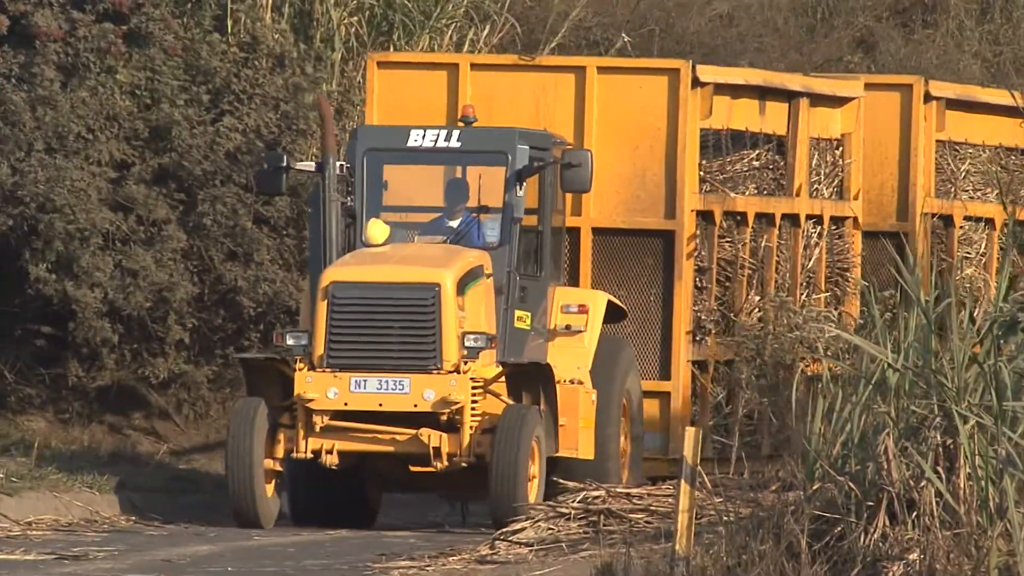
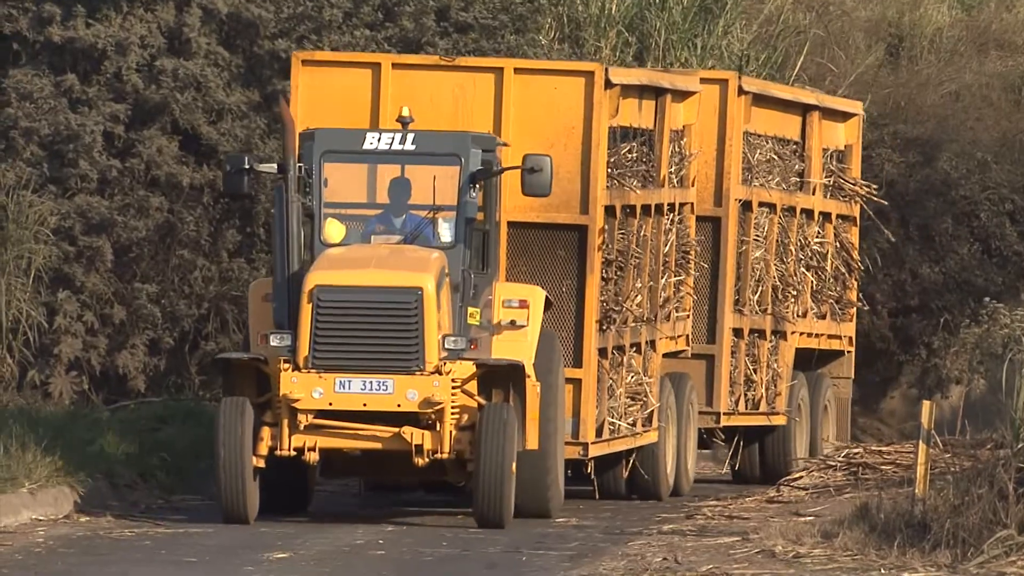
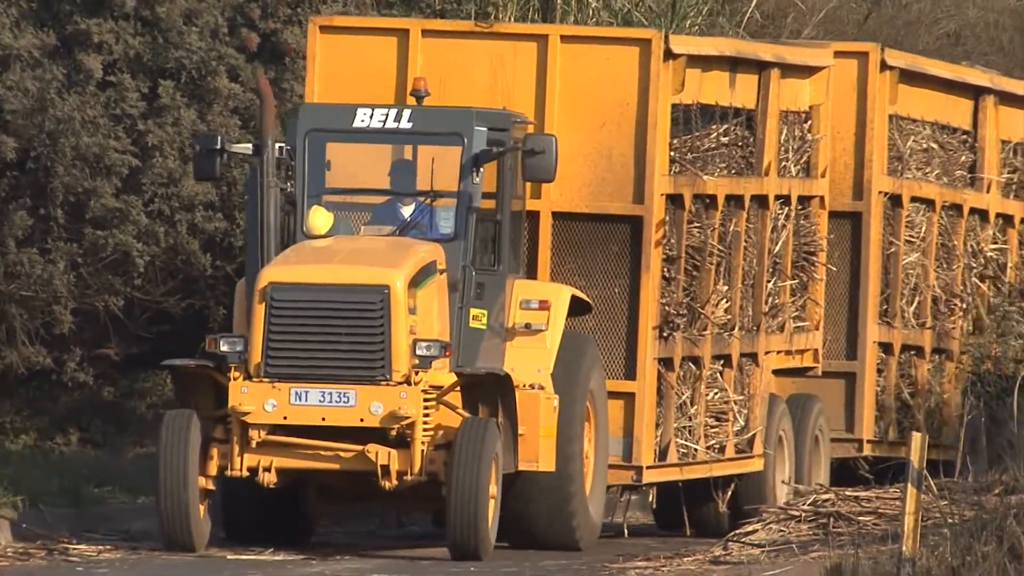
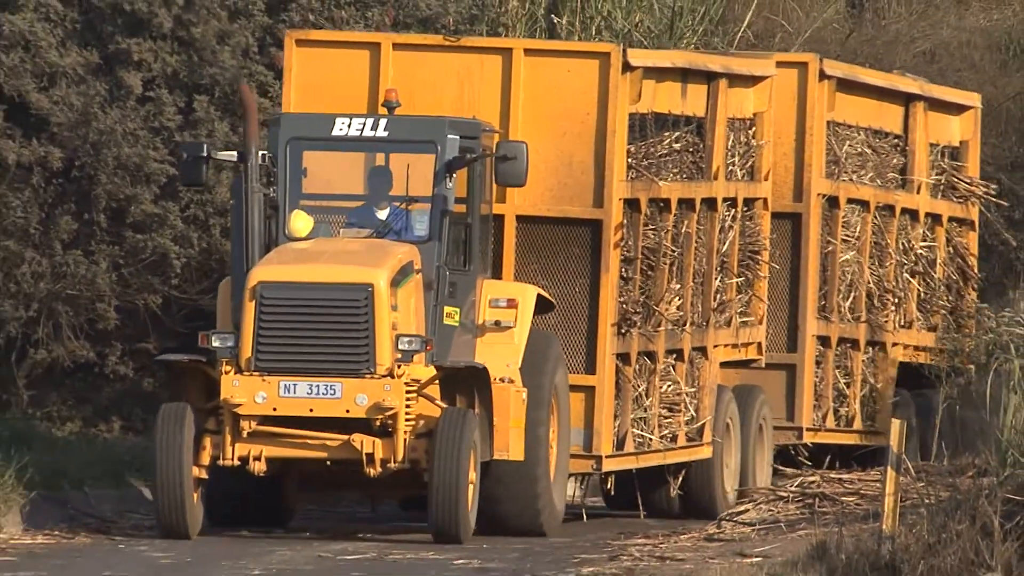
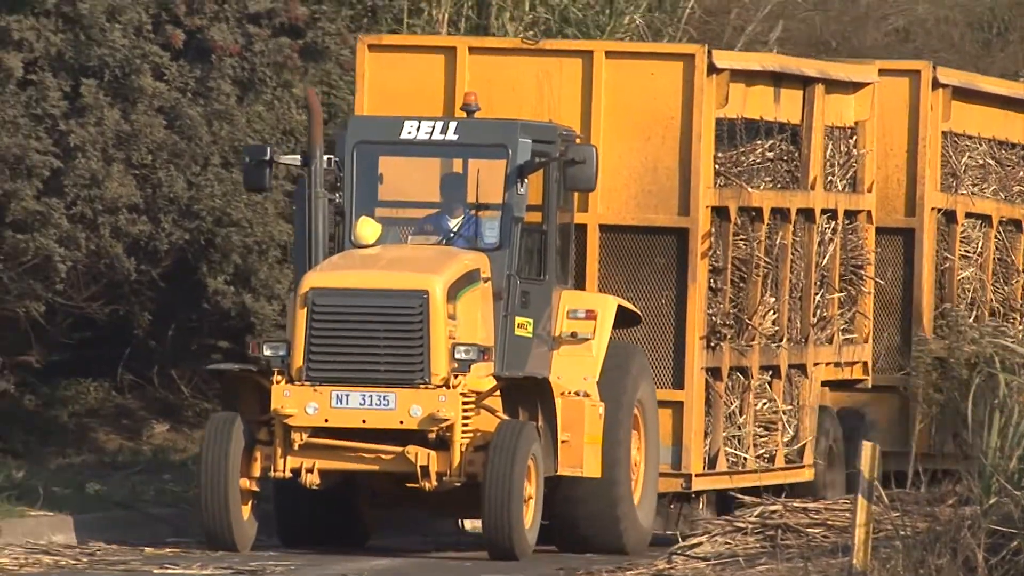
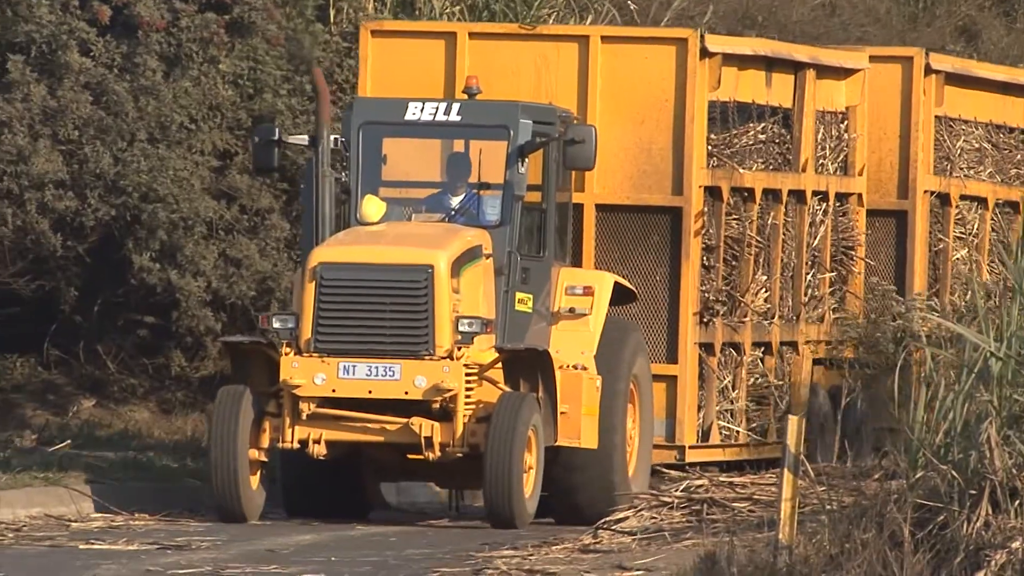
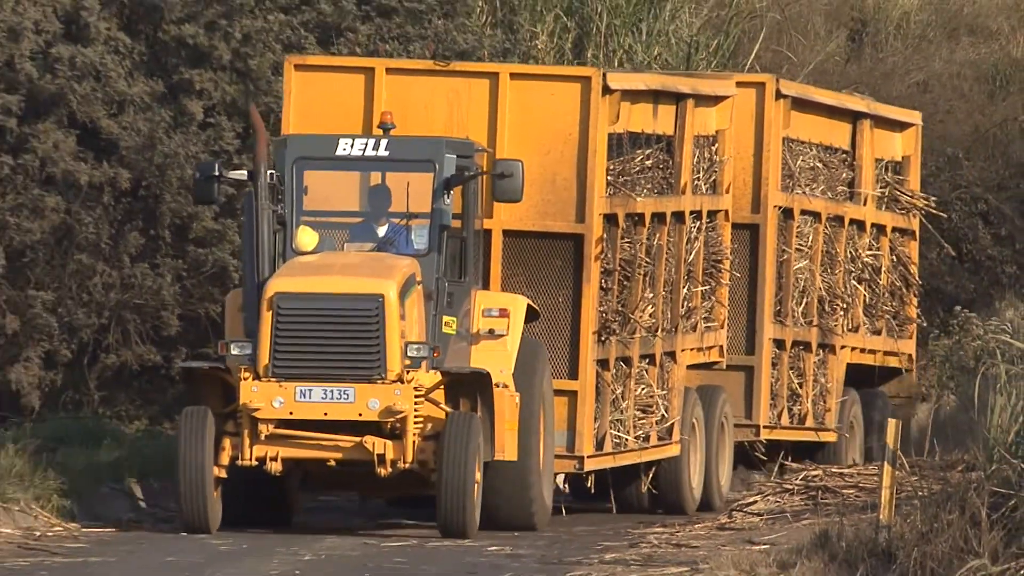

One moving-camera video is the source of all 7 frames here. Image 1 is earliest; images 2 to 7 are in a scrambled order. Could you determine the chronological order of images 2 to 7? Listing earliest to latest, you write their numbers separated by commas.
6, 5, 3, 4, 7, 2
